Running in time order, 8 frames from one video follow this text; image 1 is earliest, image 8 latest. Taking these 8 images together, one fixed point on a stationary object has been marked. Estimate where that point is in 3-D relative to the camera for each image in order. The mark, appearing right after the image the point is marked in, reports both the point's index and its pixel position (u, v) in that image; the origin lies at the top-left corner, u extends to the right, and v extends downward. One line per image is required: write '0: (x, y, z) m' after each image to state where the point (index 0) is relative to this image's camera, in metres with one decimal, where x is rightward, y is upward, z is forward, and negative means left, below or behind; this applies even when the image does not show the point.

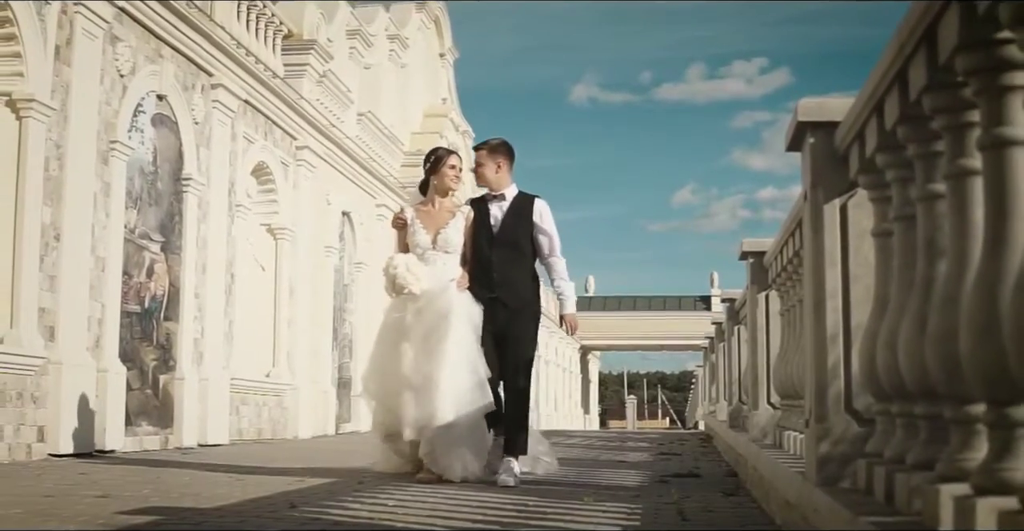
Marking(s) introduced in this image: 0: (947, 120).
0: (+0.8, +0.3, +2.3) m
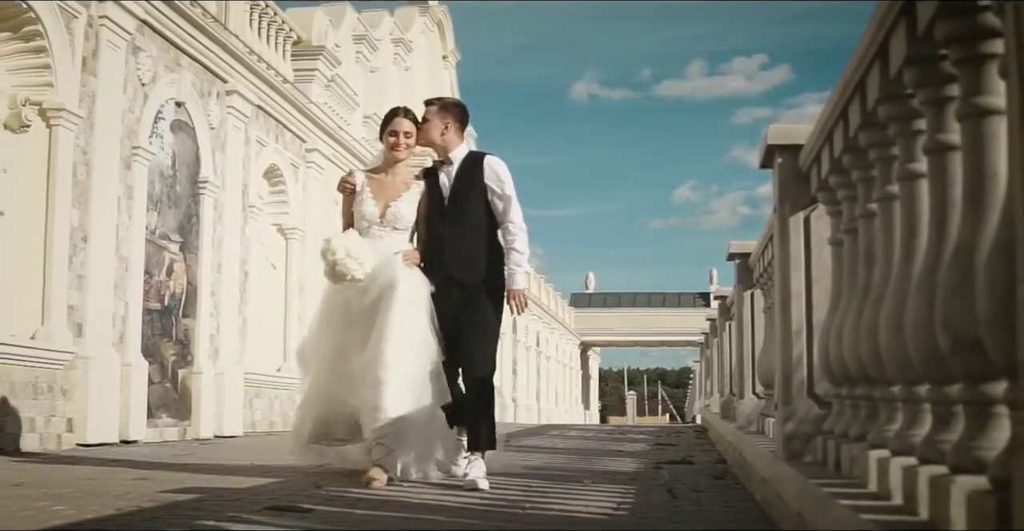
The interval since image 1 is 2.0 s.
0: (+0.9, +0.3, +2.8) m
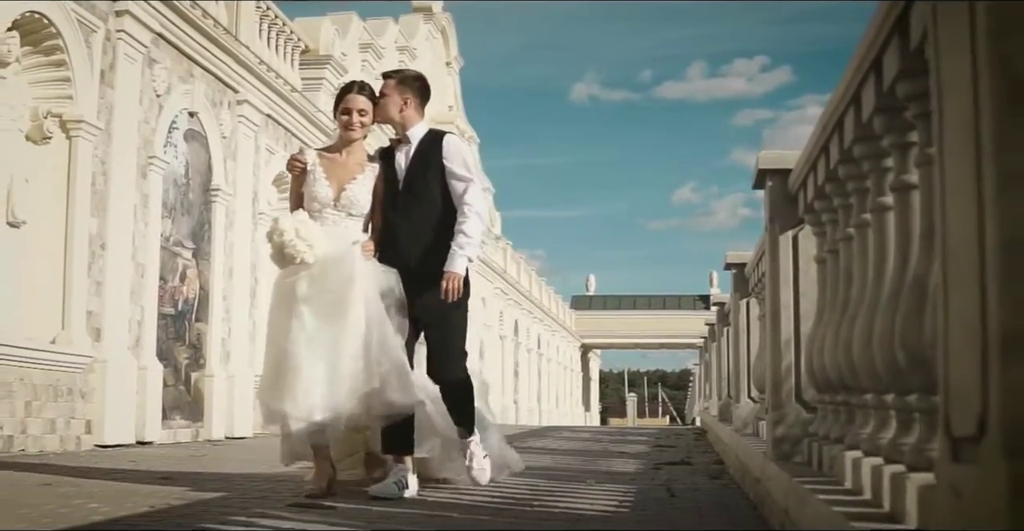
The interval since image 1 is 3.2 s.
0: (+0.9, +0.2, +3.1) m
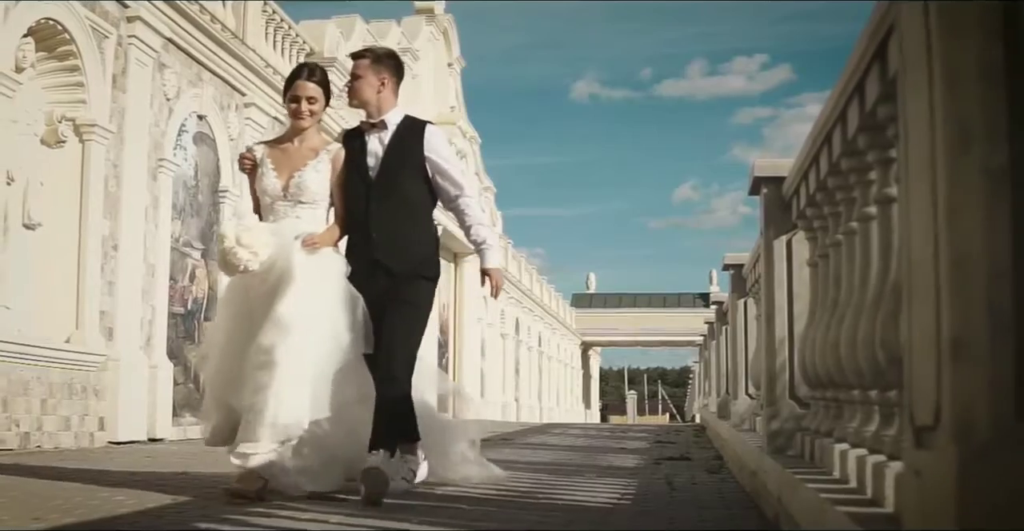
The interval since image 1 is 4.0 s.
0: (+0.9, +0.2, +3.4) m
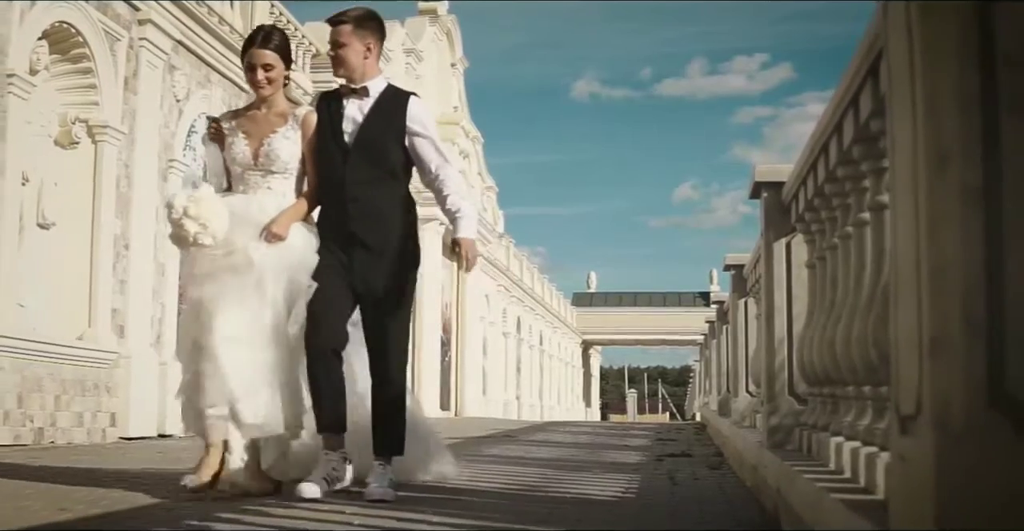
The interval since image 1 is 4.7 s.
0: (+1.0, +0.2, +3.5) m
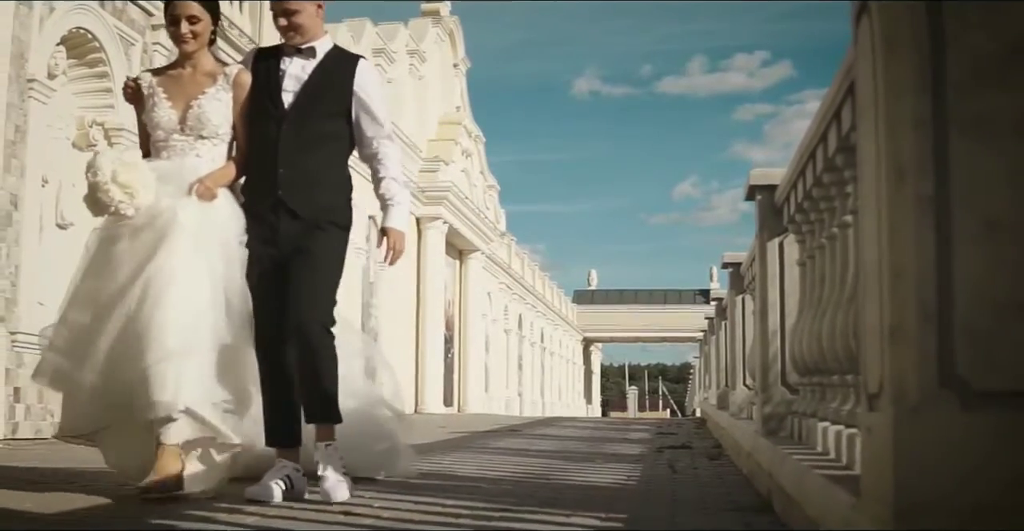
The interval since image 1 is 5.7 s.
0: (+1.0, +0.2, +3.8) m
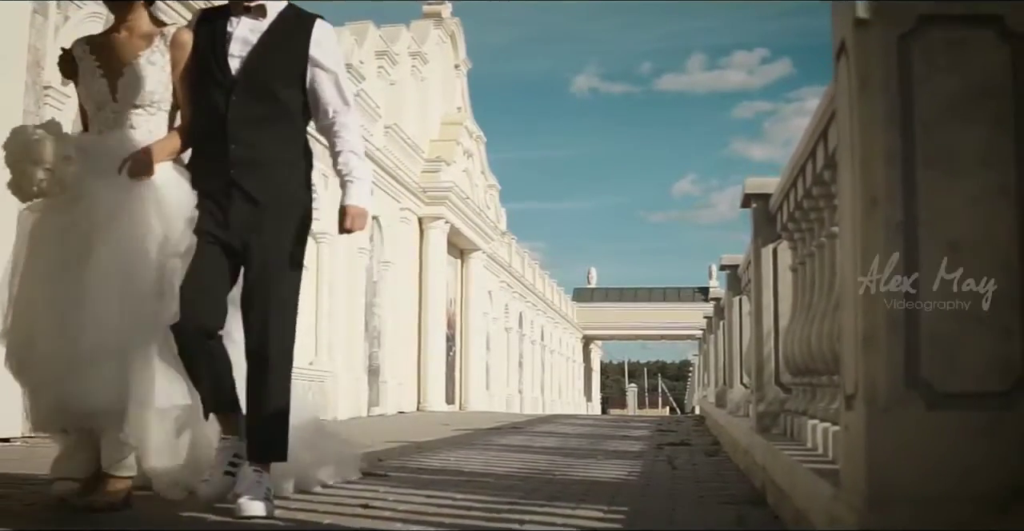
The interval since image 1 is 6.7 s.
0: (+1.0, +0.2, +4.1) m
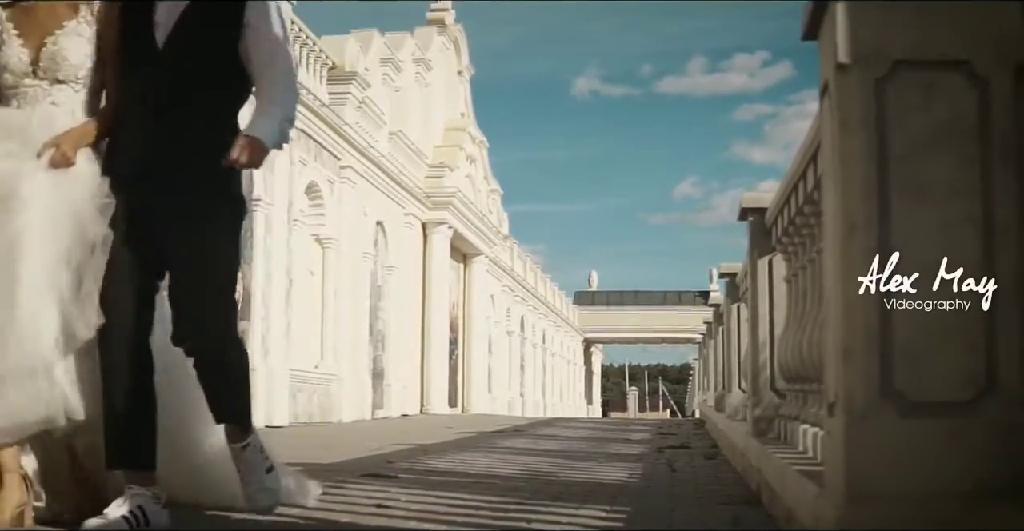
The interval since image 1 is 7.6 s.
0: (+1.1, +0.1, +4.3) m
